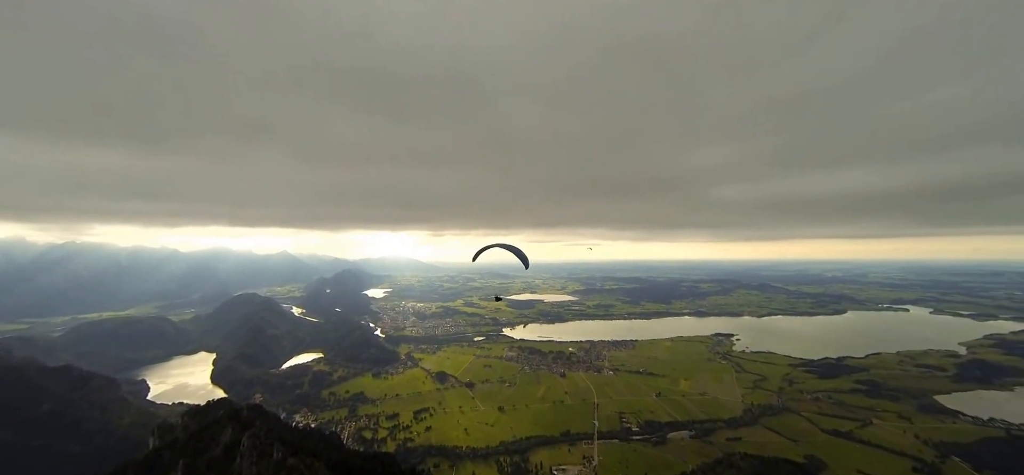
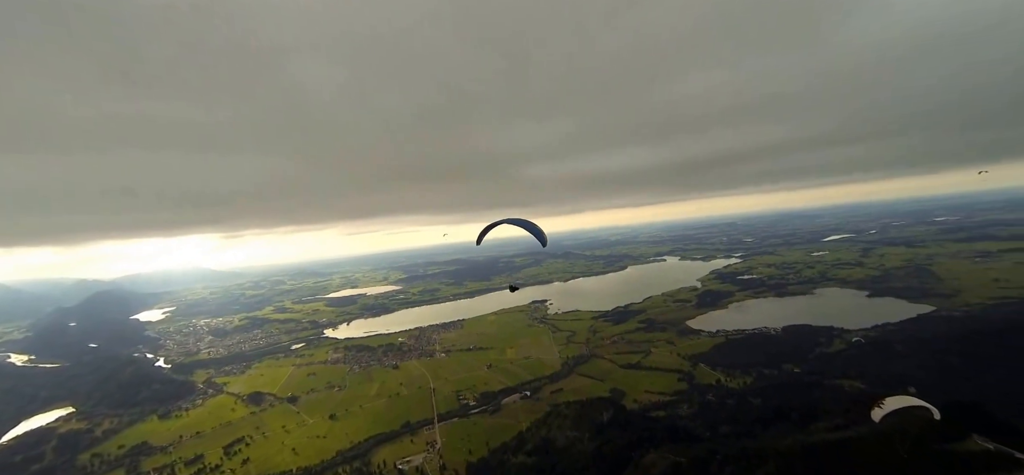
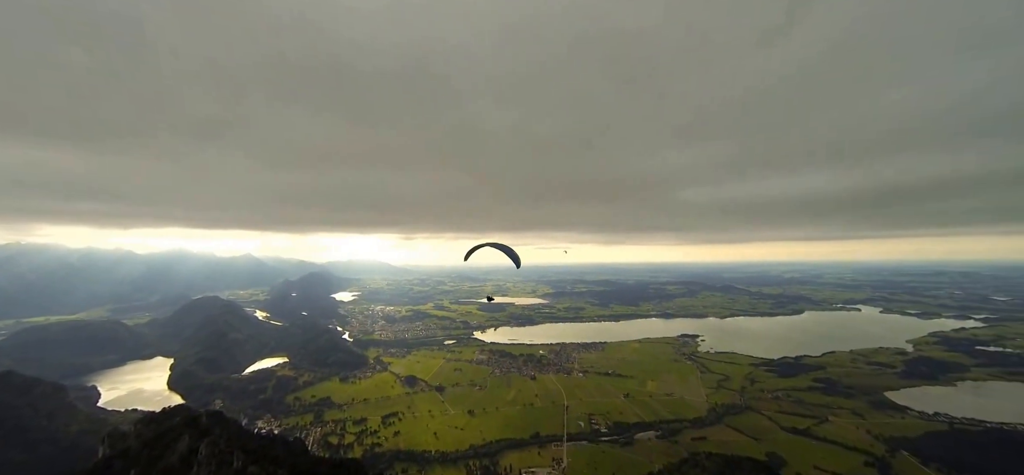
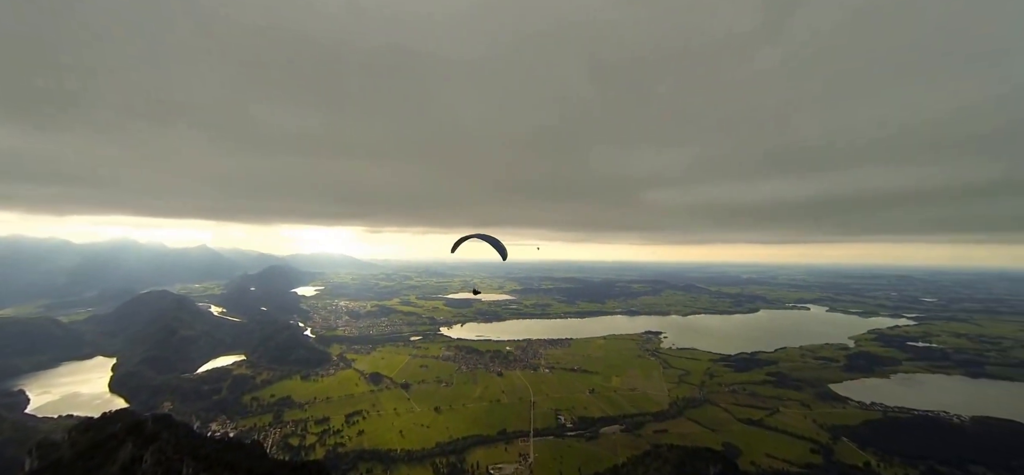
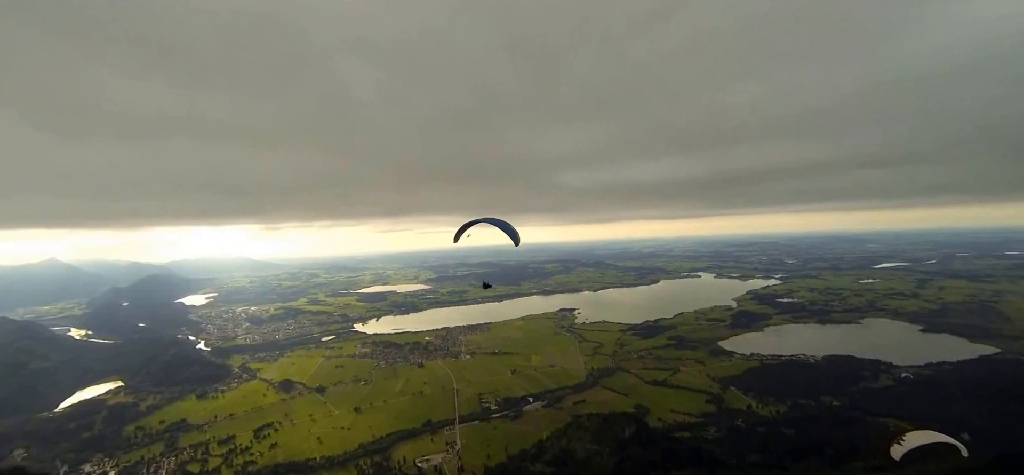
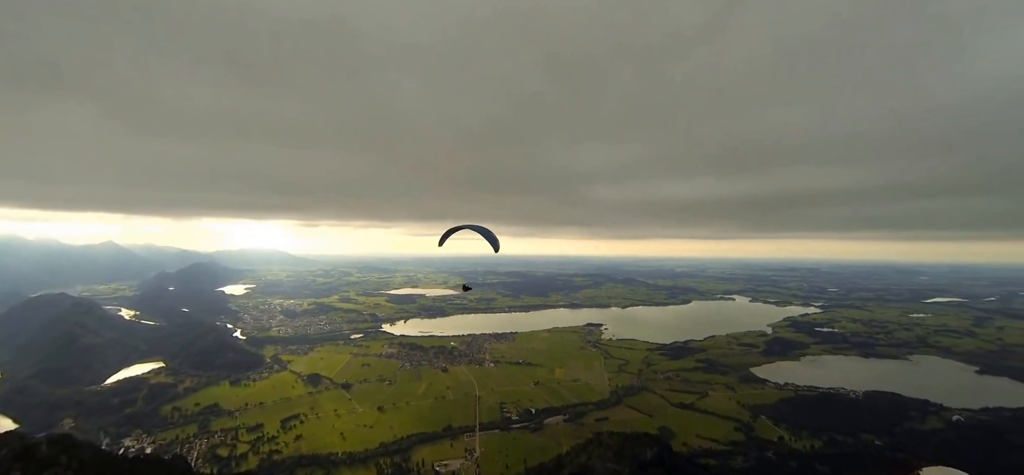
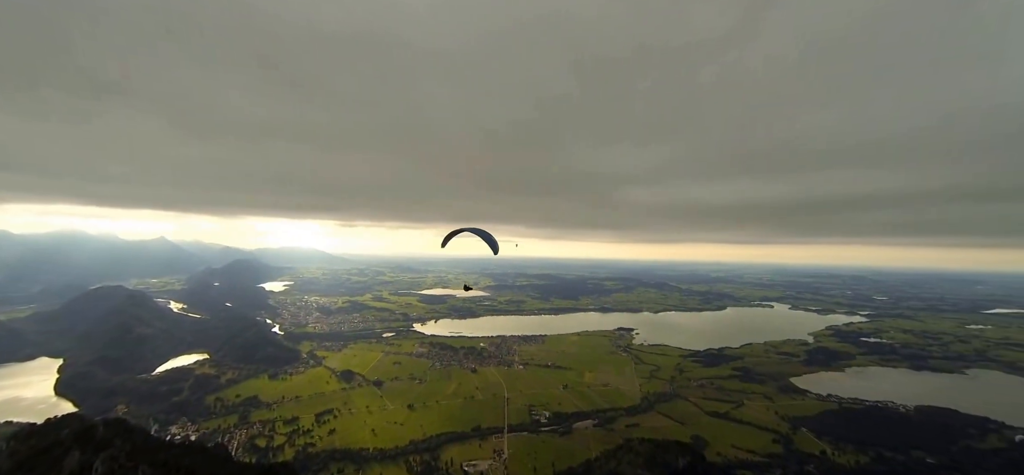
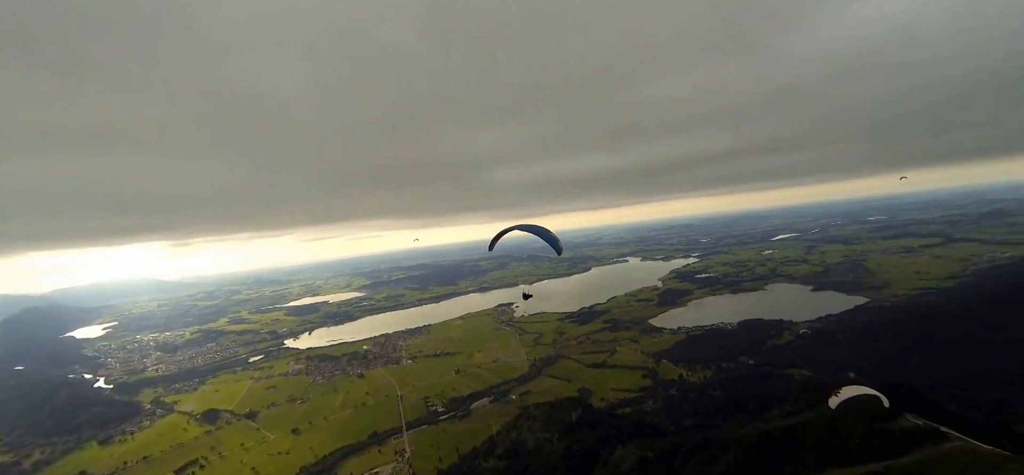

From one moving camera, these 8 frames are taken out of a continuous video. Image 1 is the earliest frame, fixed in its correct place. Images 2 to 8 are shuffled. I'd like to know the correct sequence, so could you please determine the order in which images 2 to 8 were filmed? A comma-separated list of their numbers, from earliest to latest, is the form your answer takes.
3, 4, 7, 6, 5, 2, 8
